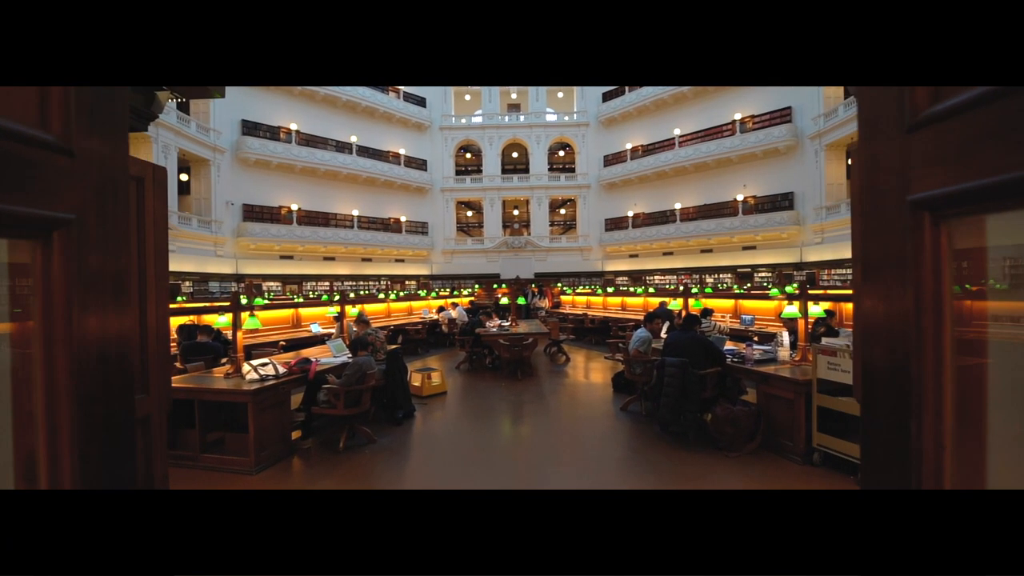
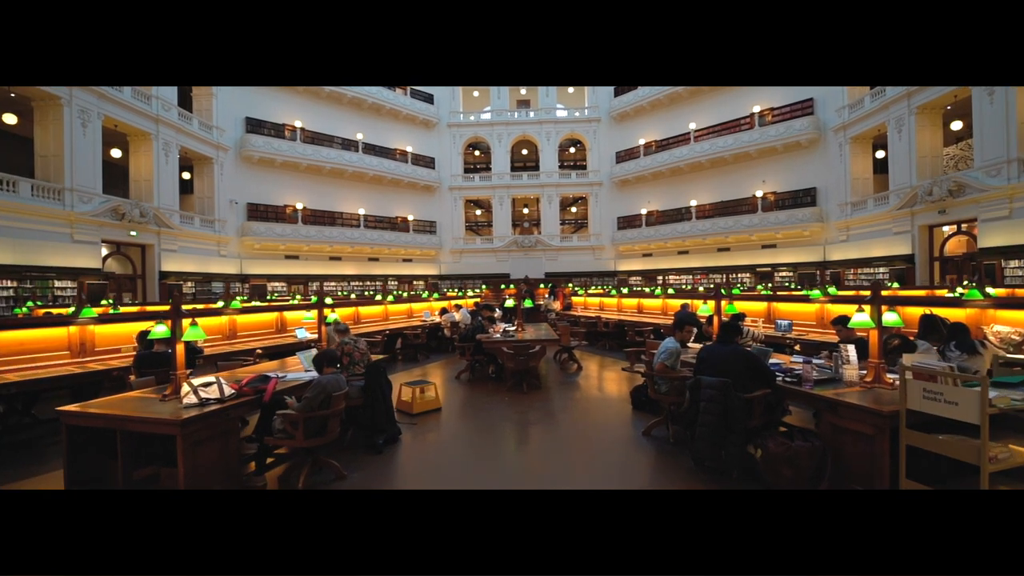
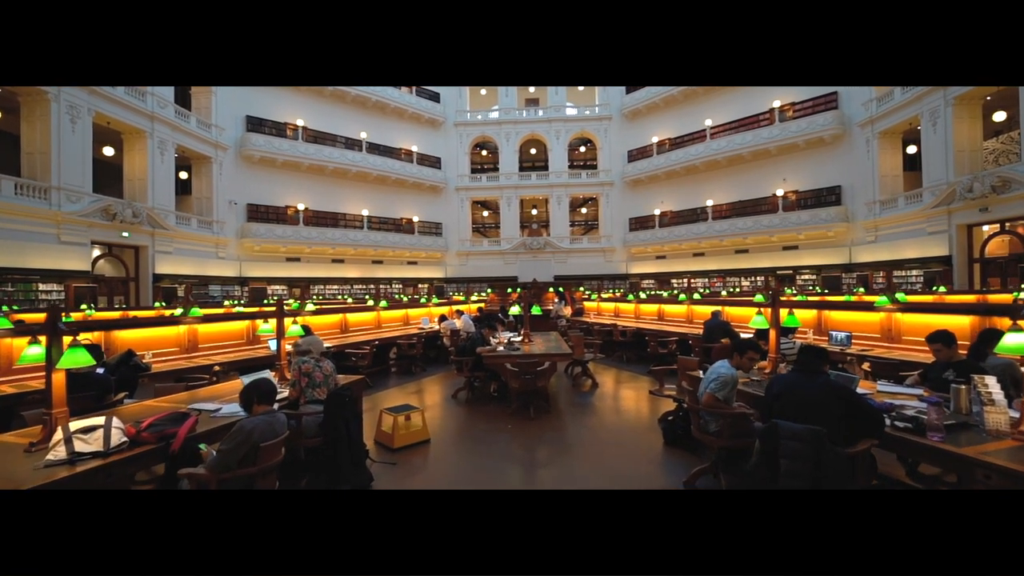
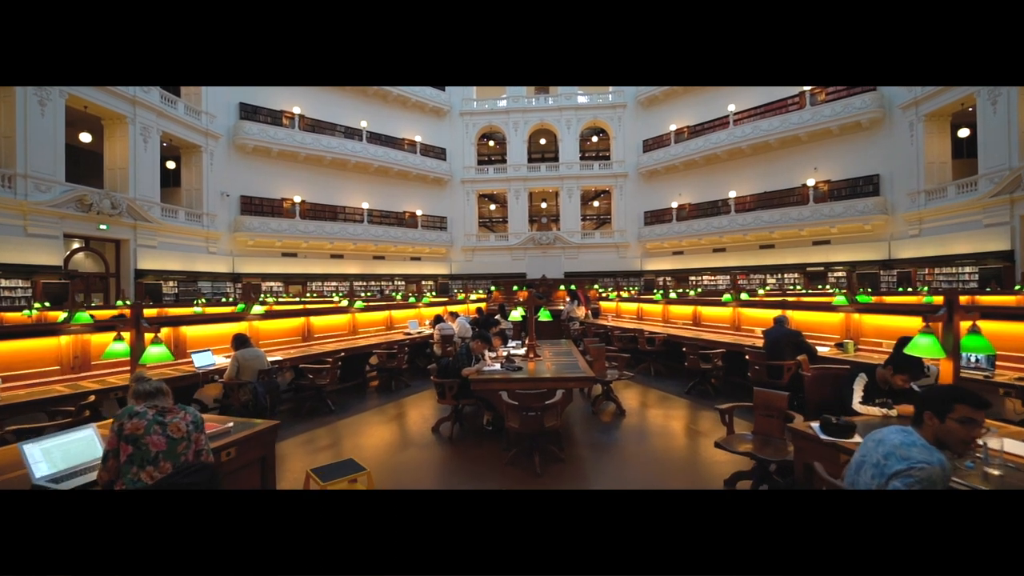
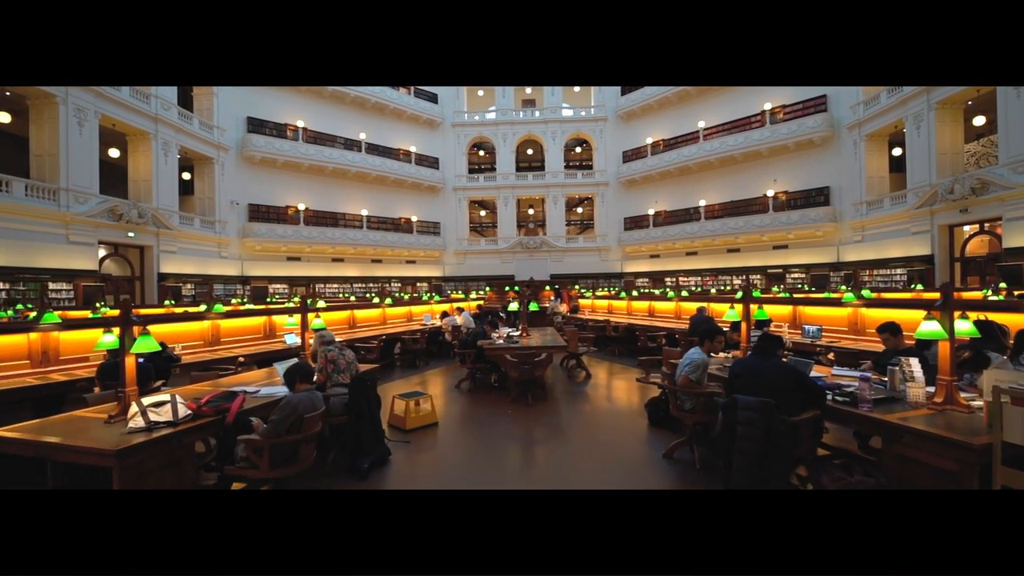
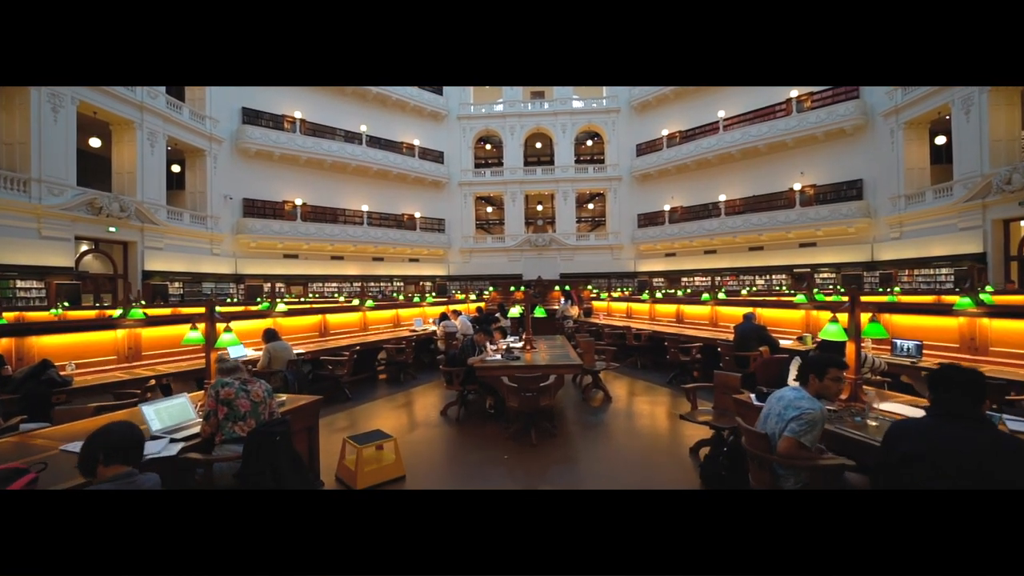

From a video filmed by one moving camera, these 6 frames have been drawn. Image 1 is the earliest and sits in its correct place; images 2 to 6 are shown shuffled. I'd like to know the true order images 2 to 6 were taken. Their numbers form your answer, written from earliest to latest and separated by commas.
2, 5, 3, 6, 4
